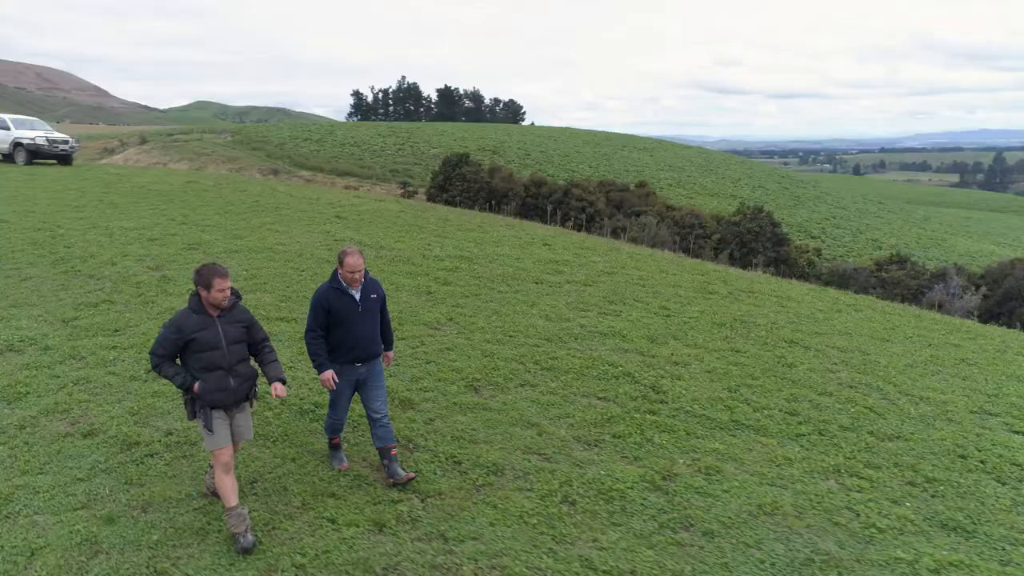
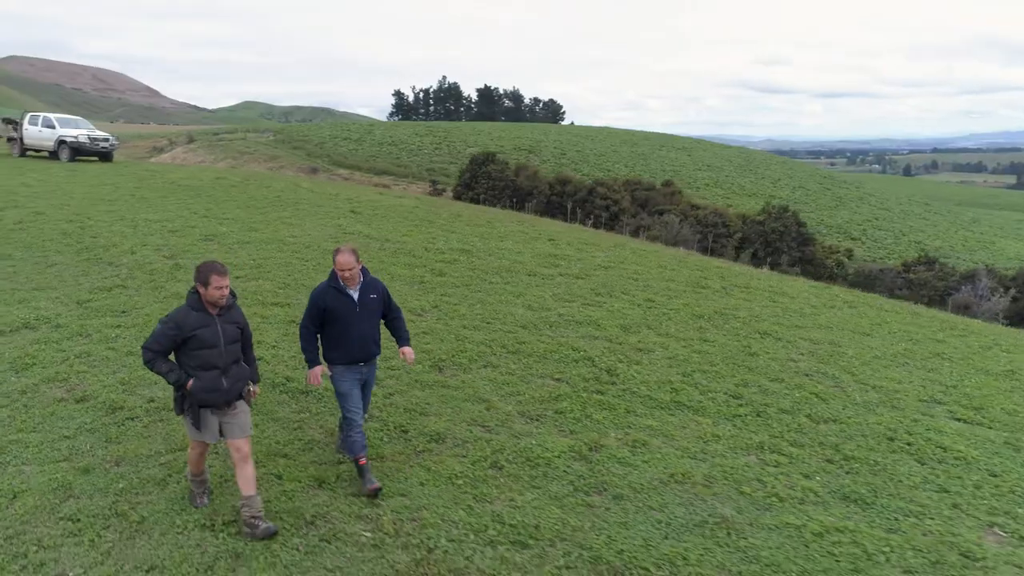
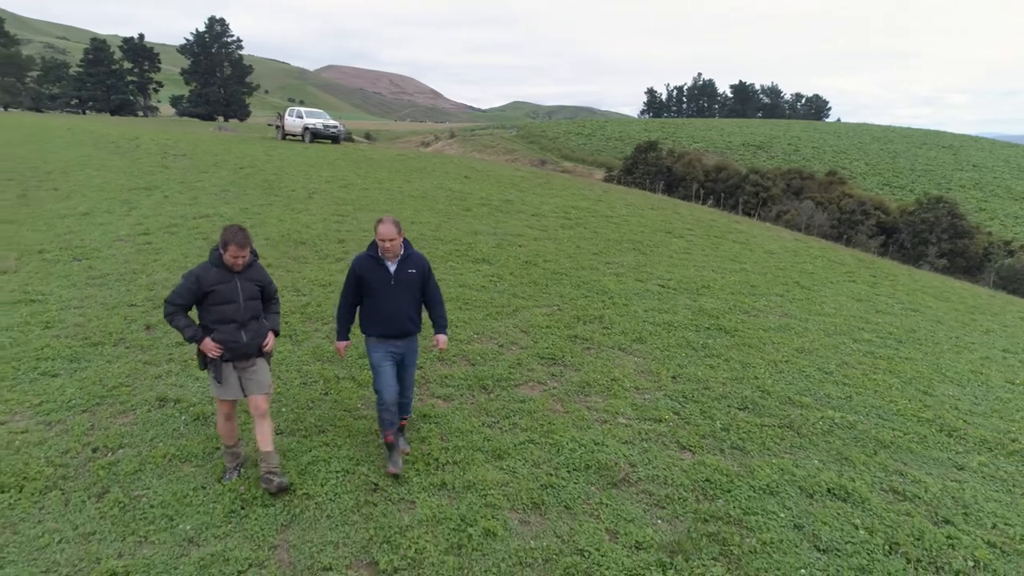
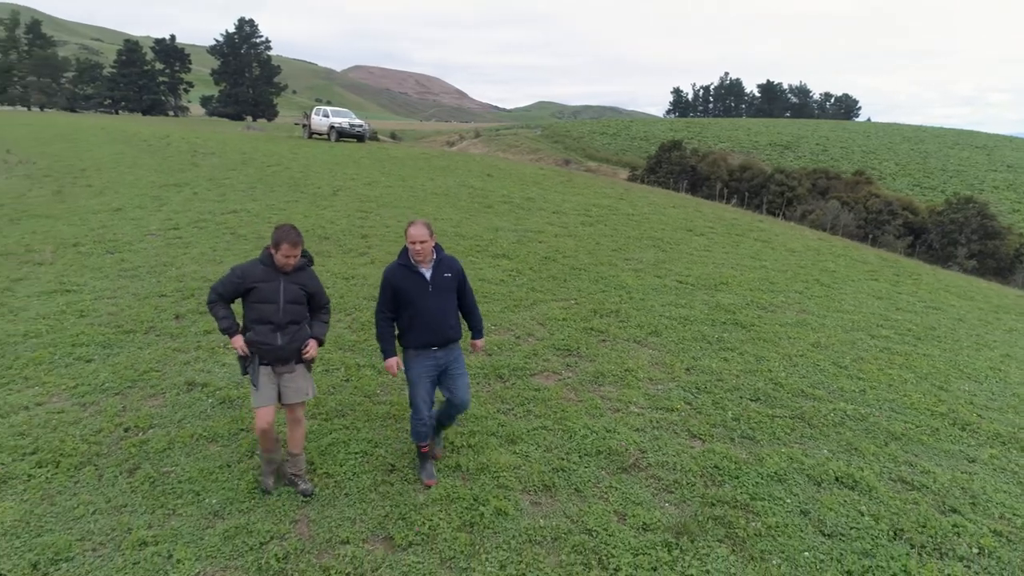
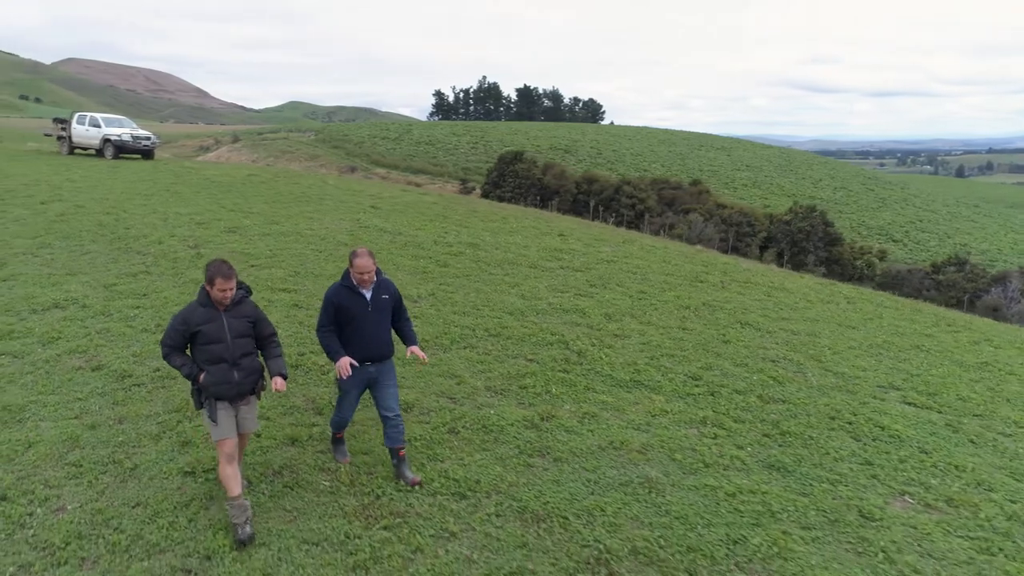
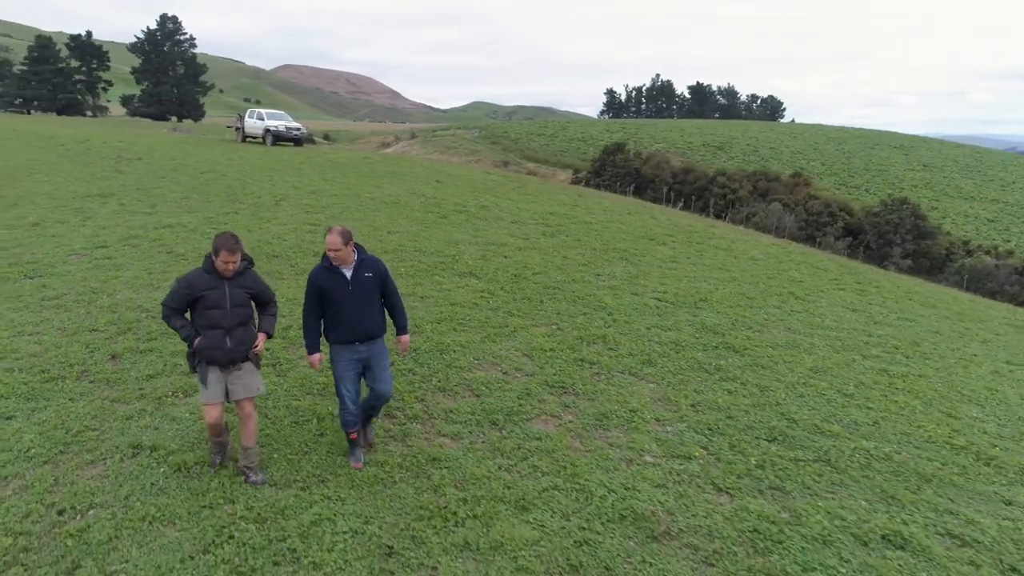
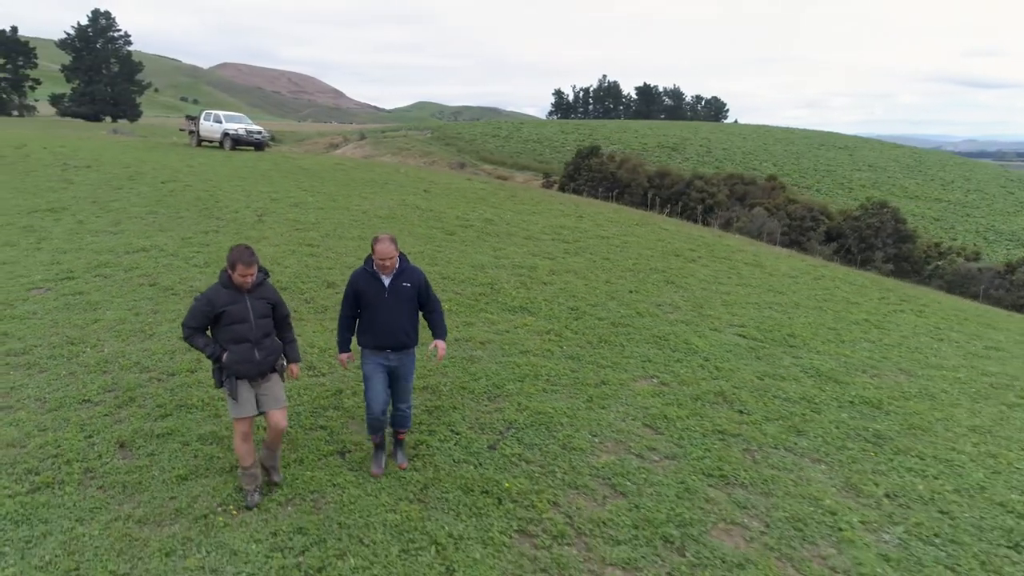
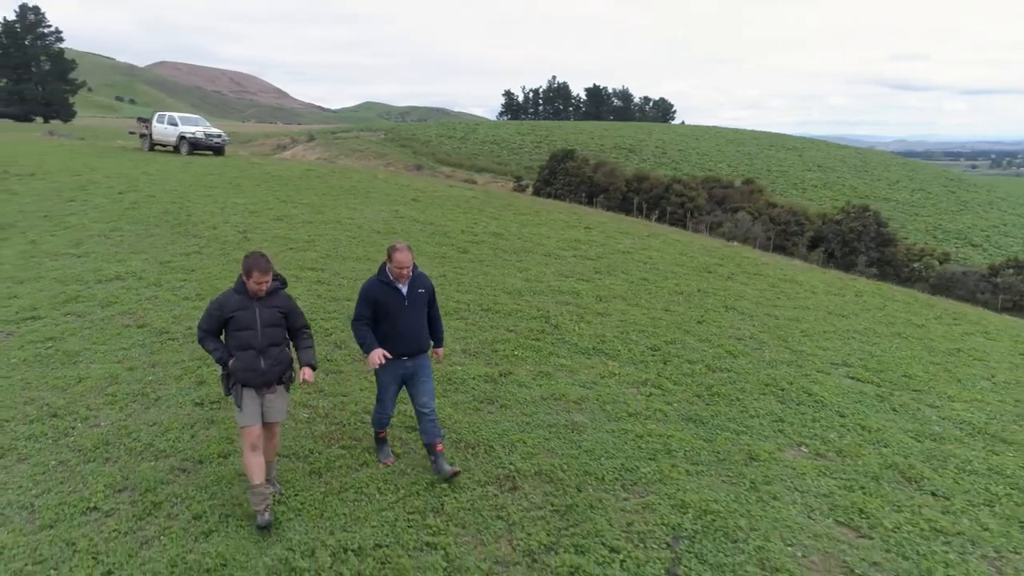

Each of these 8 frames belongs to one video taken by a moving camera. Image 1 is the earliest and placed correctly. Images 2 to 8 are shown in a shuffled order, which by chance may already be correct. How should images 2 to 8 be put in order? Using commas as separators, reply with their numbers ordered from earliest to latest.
2, 5, 8, 7, 6, 3, 4
